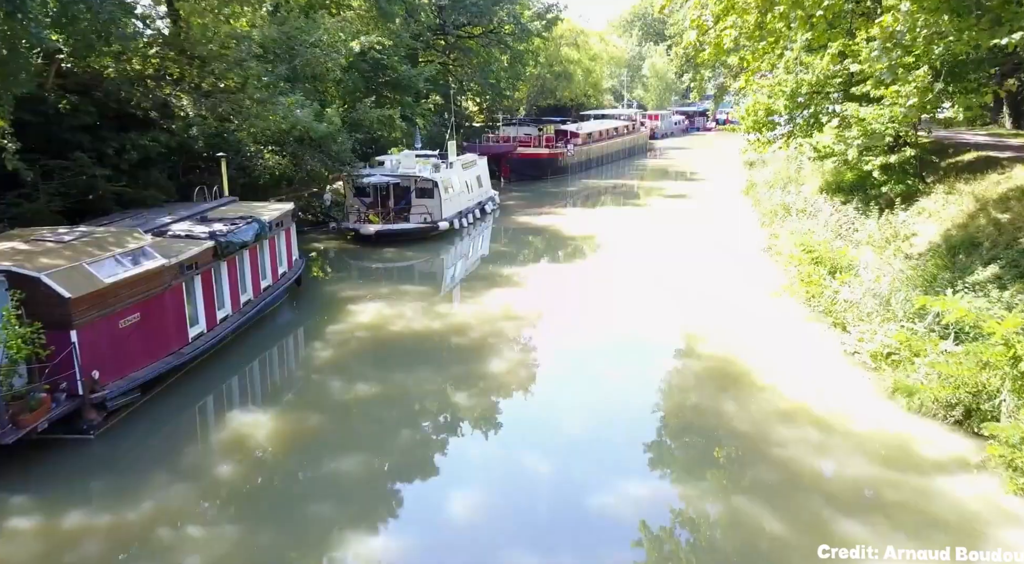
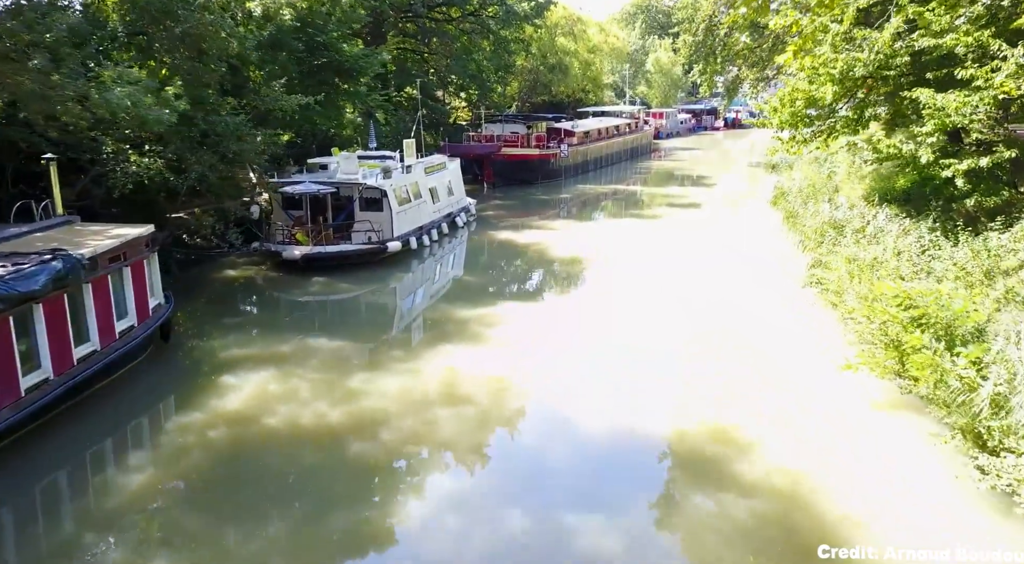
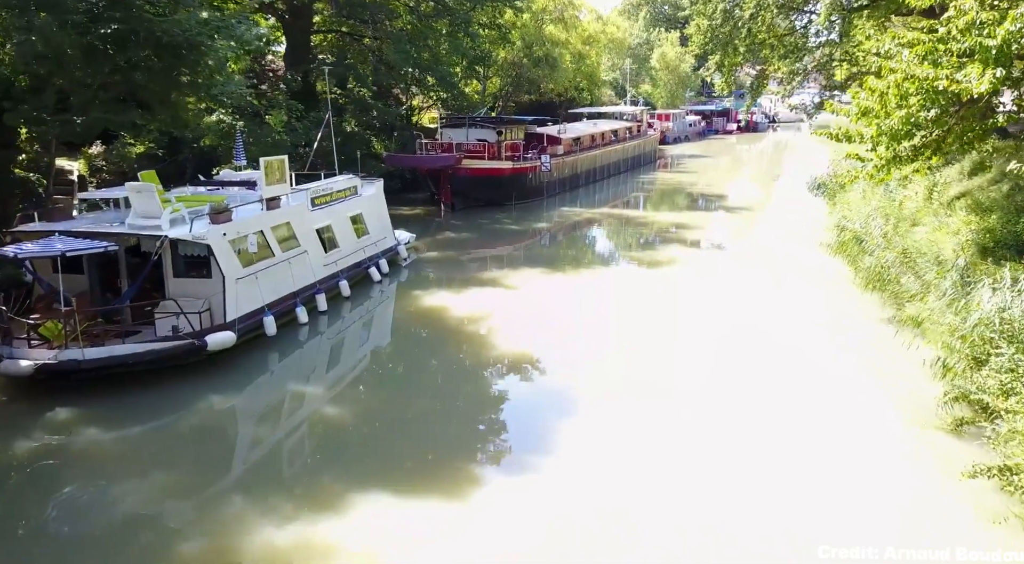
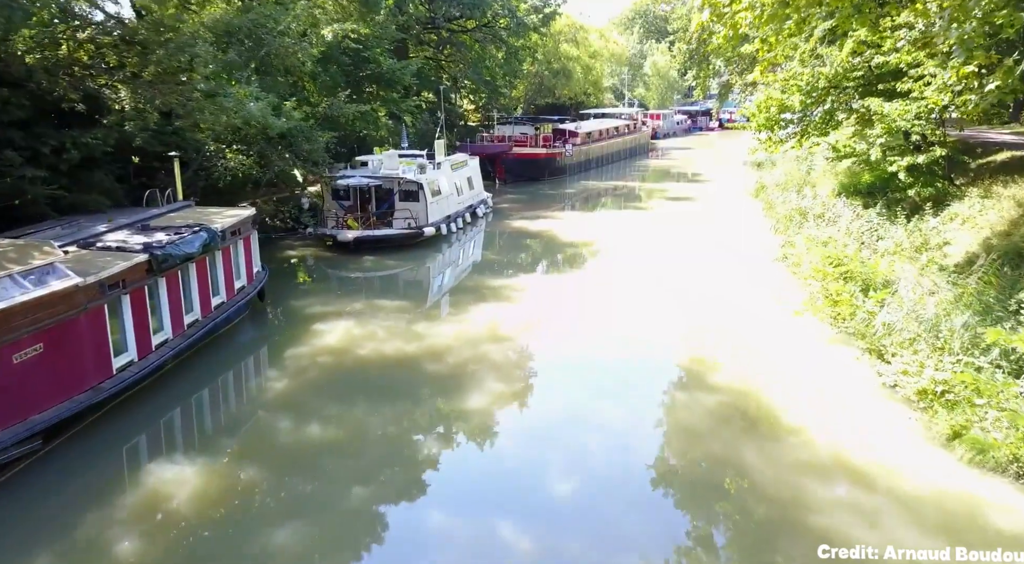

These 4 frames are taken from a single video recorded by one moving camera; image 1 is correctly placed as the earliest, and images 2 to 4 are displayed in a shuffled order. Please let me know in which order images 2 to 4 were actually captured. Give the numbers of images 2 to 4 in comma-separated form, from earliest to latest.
4, 2, 3
